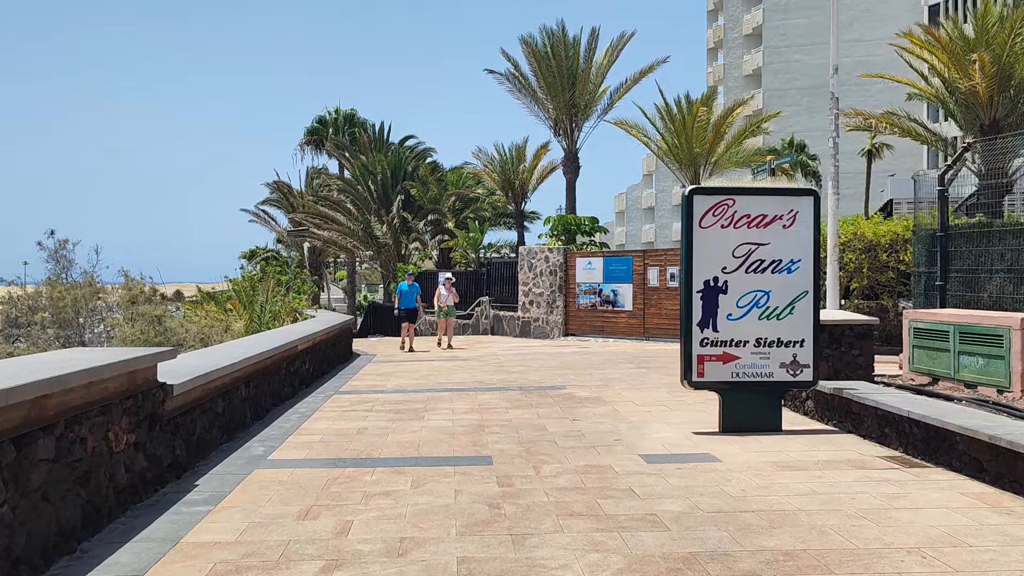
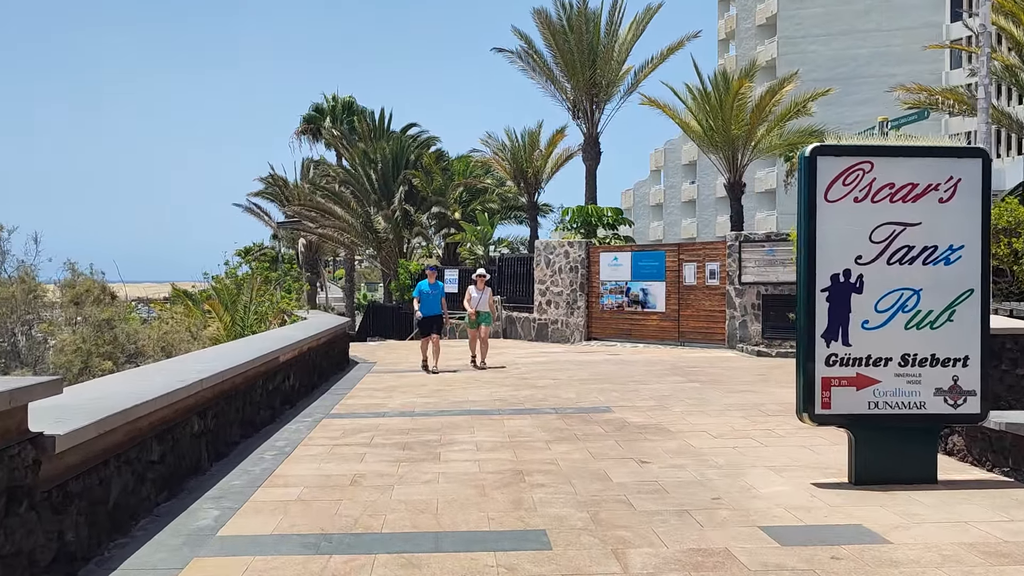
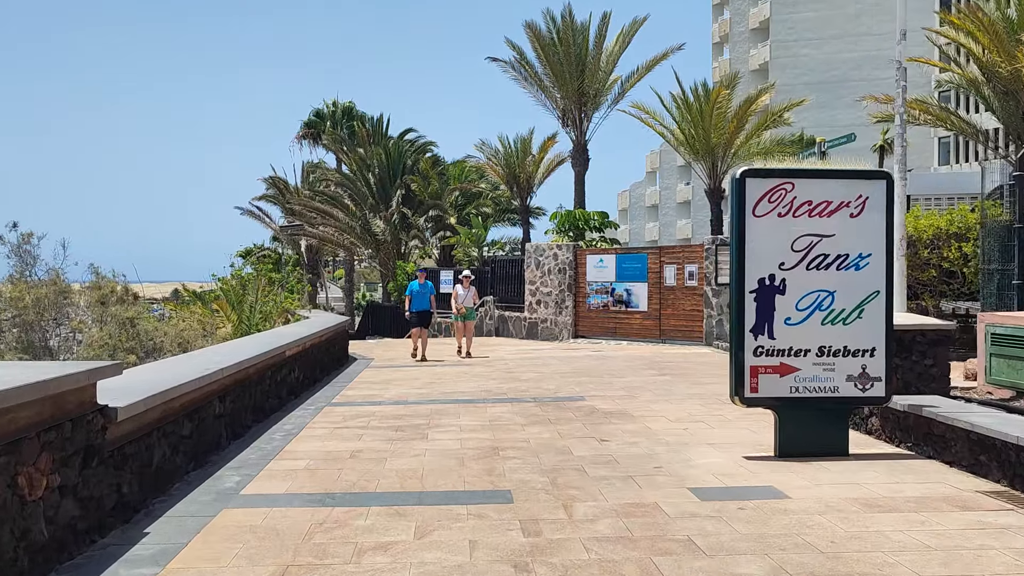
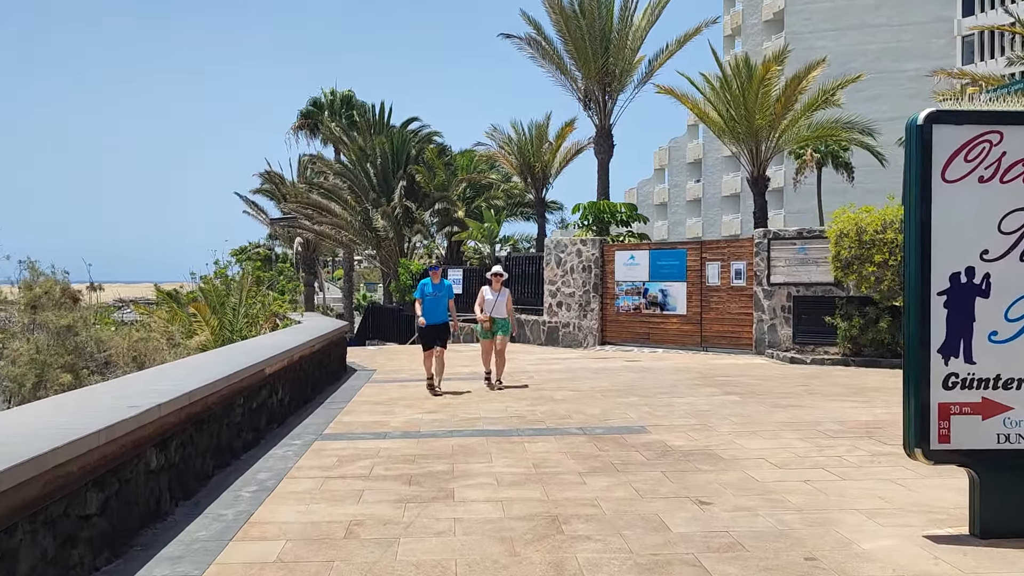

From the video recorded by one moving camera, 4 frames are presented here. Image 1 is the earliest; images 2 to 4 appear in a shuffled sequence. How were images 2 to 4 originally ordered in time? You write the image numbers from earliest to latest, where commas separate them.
3, 2, 4
